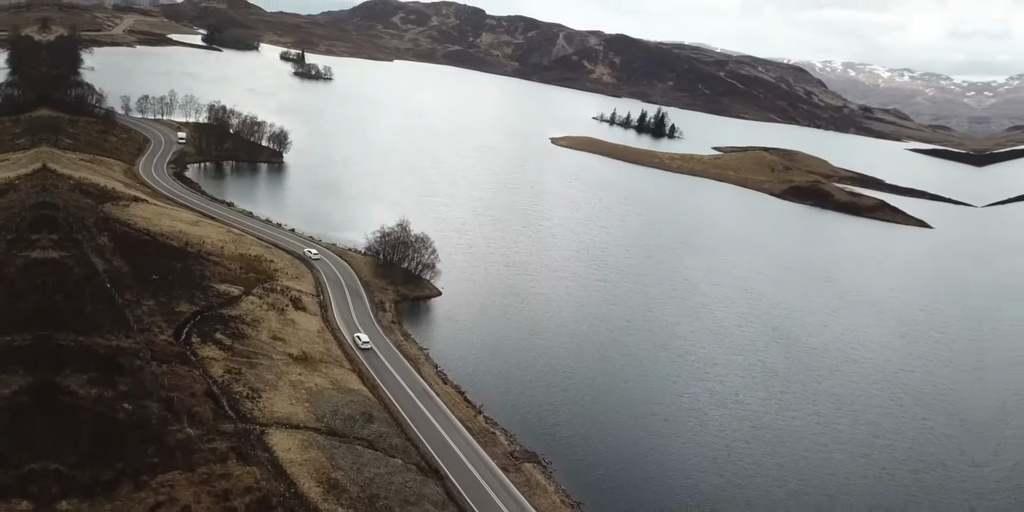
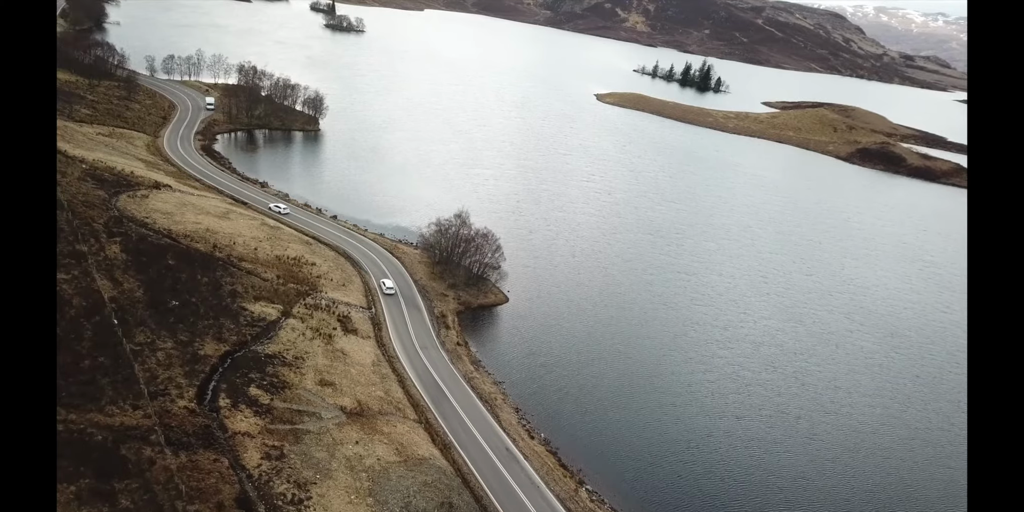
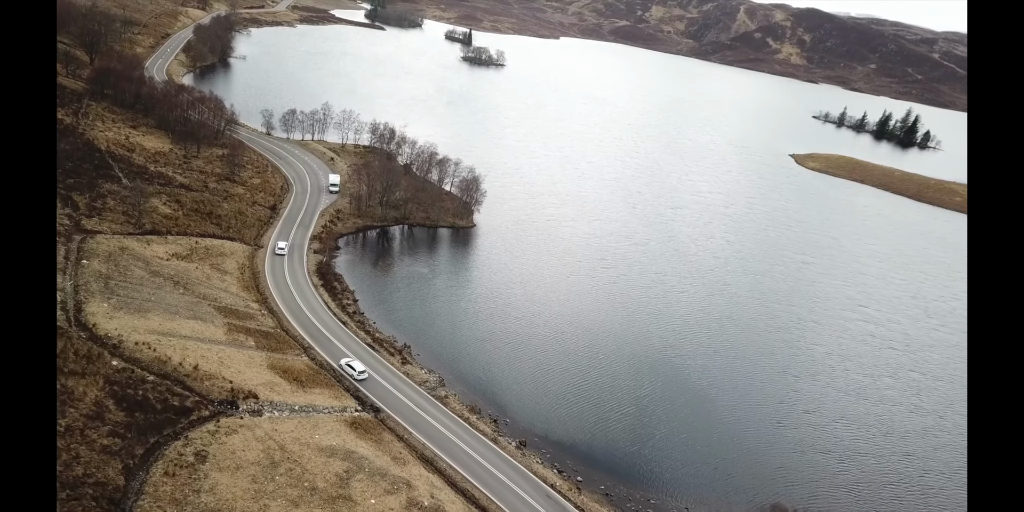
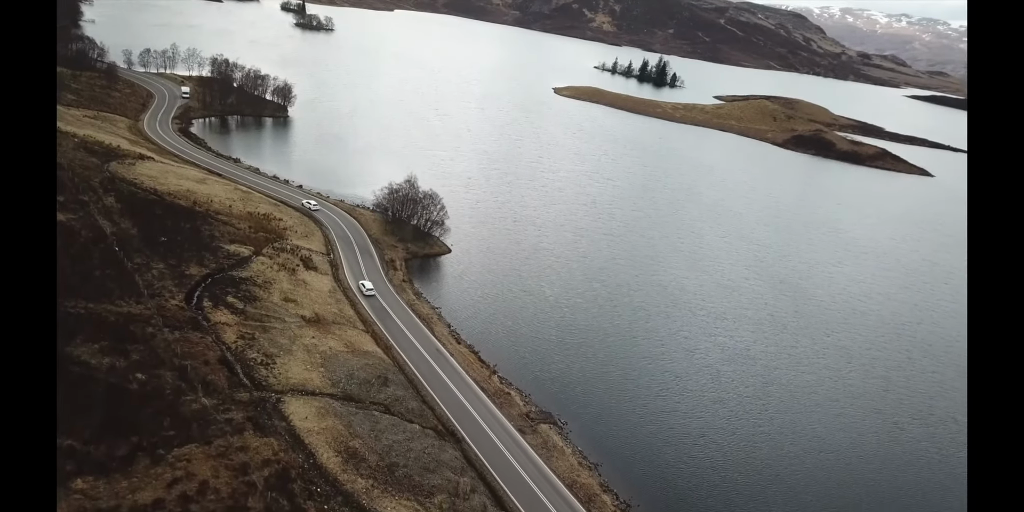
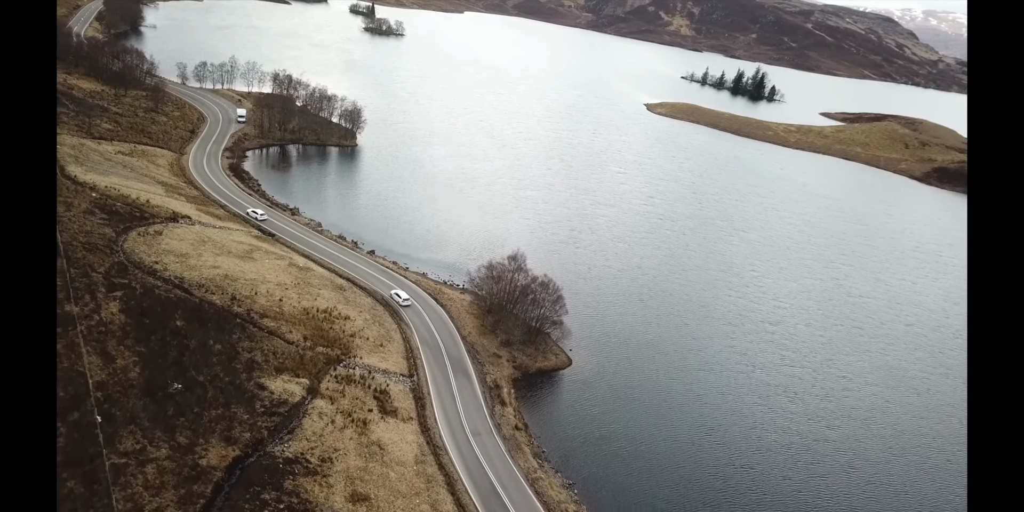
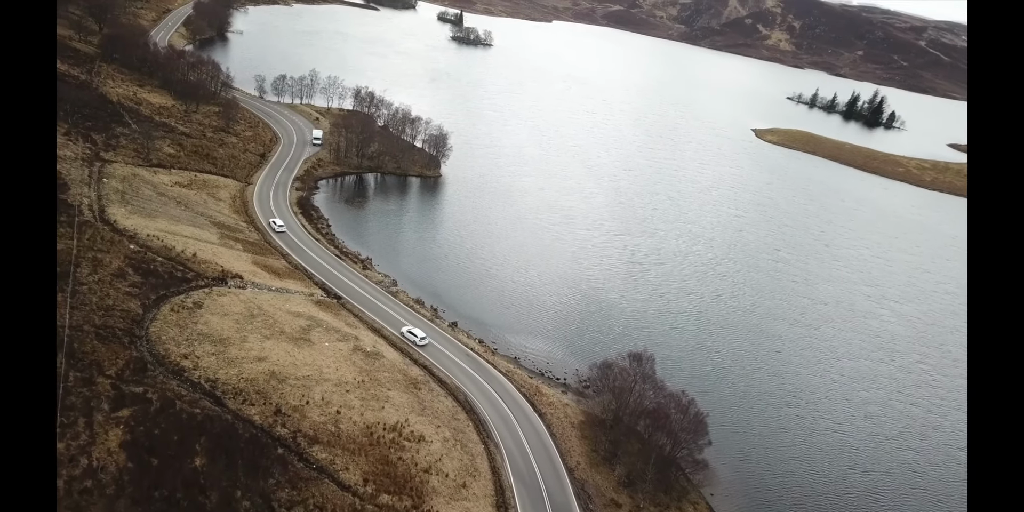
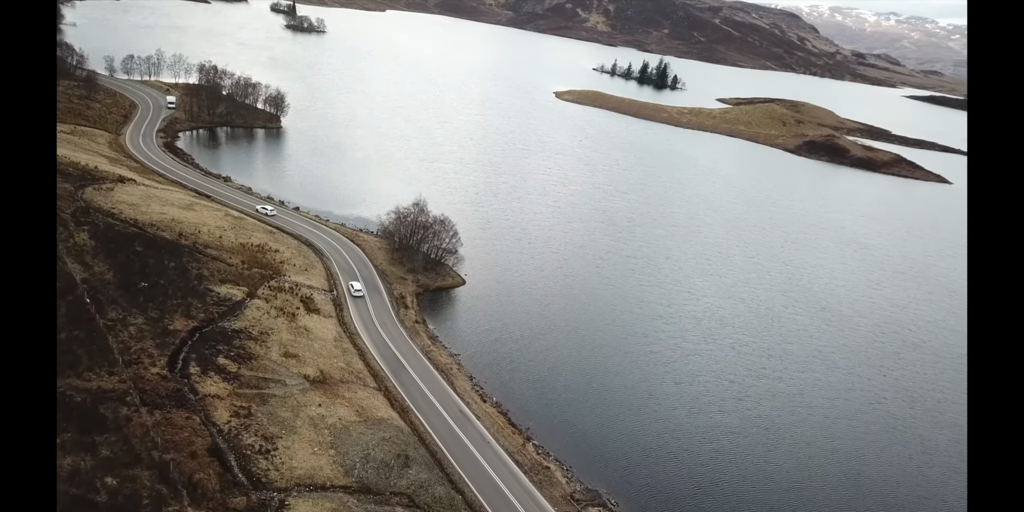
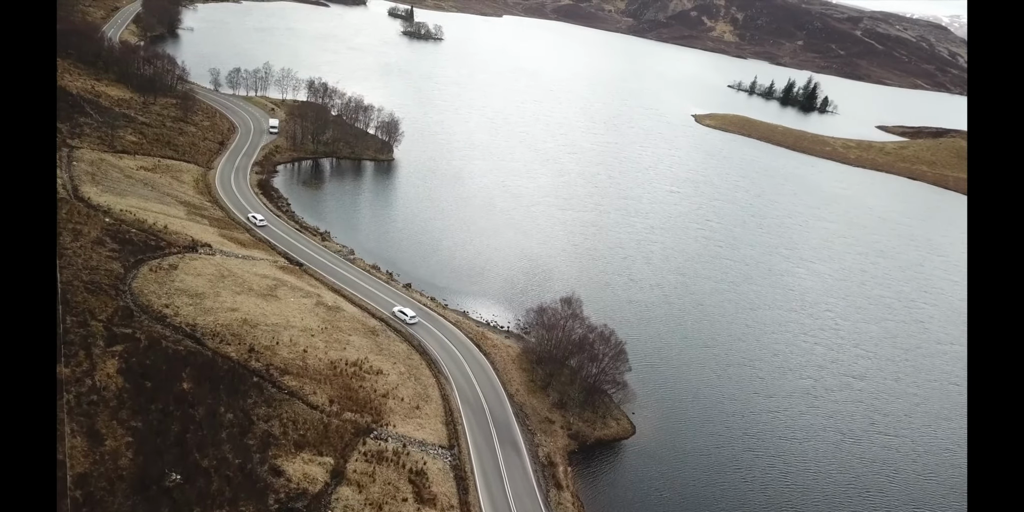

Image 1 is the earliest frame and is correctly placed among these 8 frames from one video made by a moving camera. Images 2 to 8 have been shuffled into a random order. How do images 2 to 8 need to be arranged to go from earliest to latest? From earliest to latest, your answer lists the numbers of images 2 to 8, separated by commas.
4, 7, 2, 5, 8, 6, 3
